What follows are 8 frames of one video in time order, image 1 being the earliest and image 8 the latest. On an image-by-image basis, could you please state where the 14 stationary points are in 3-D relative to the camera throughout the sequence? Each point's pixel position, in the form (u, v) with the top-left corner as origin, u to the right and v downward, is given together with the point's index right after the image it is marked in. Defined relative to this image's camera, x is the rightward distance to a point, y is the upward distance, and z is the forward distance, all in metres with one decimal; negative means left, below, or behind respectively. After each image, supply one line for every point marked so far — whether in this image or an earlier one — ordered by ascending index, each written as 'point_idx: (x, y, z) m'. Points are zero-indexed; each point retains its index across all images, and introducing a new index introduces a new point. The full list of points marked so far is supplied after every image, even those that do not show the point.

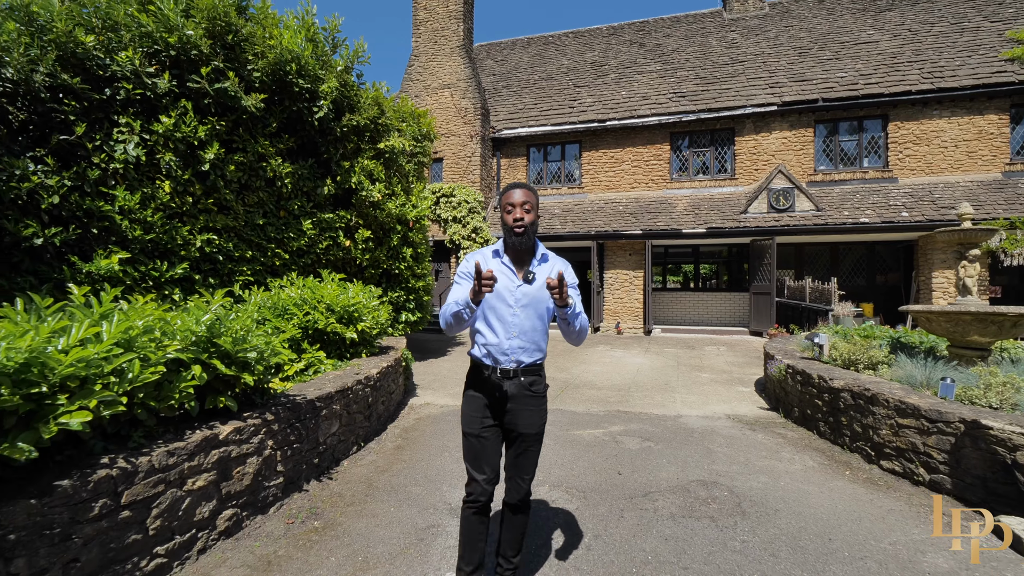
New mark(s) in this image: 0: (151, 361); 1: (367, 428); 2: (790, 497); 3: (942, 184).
0: (-1.8, -0.4, +2.5) m
1: (-1.3, -1.3, +4.6) m
2: (+1.9, -1.4, +3.3) m
3: (+10.3, +2.4, +11.8) m
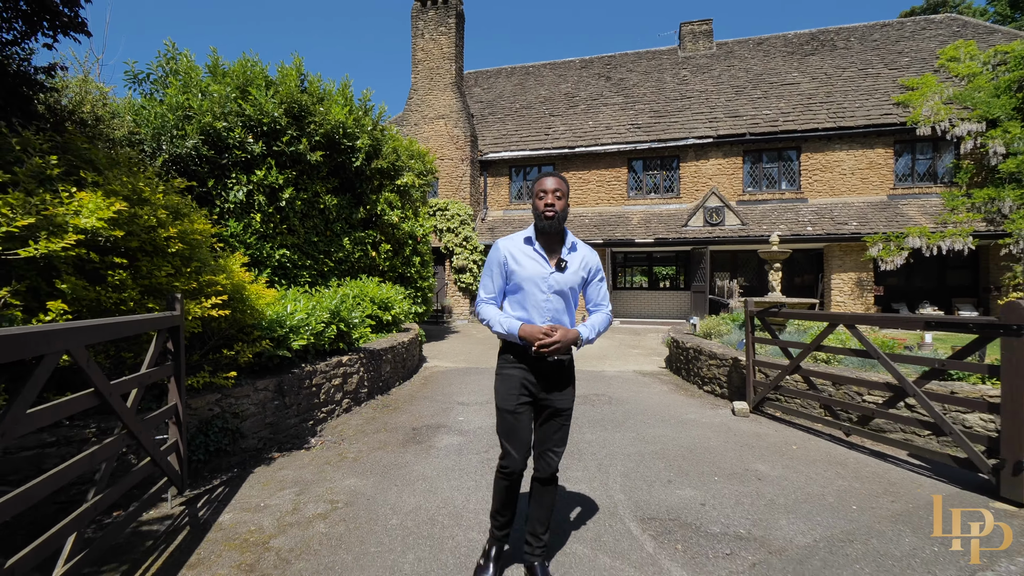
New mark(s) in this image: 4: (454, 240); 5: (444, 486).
0: (-2.0, -0.3, +5.3) m
1: (-1.6, -1.3, +7.3) m
2: (+1.6, -1.4, +6.1) m
3: (+9.8, +2.4, +14.9) m
4: (-1.9, +1.6, +16.0) m
5: (-0.5, -1.3, +3.4) m
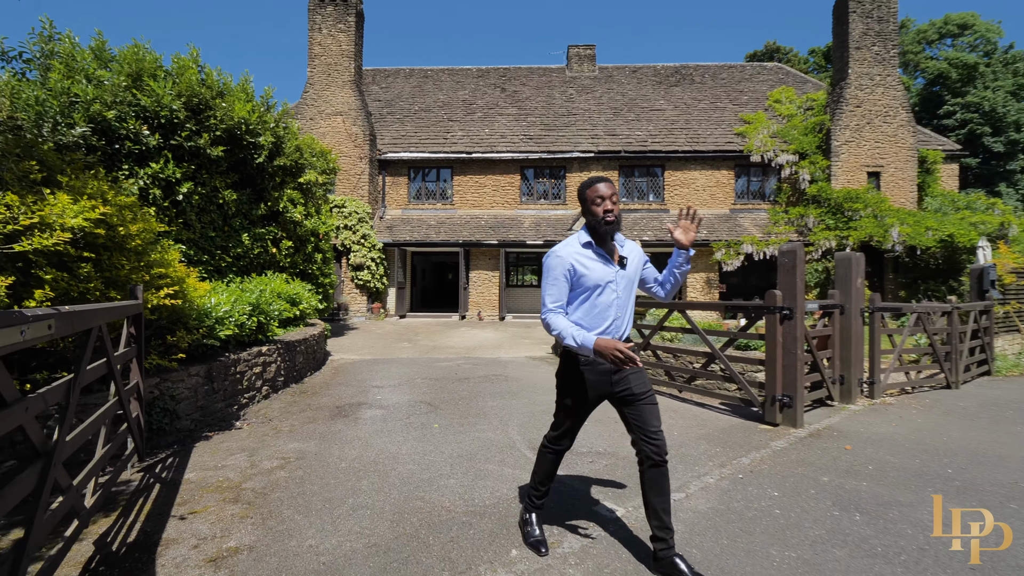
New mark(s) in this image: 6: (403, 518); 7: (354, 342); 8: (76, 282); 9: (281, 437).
0: (-3.1, -0.3, +5.6) m
1: (-3.1, -1.2, +7.7) m
2: (+0.3, -1.3, +7.3) m
3: (+6.5, +2.5, +17.5) m
4: (-5.2, +1.7, +16.2) m
5: (-1.1, -1.3, +4.2) m
6: (-0.6, -1.2, +2.6) m
7: (-3.6, -1.2, +11.3) m
8: (-2.9, 0.0, +3.3) m
9: (-2.0, -1.3, +4.4) m
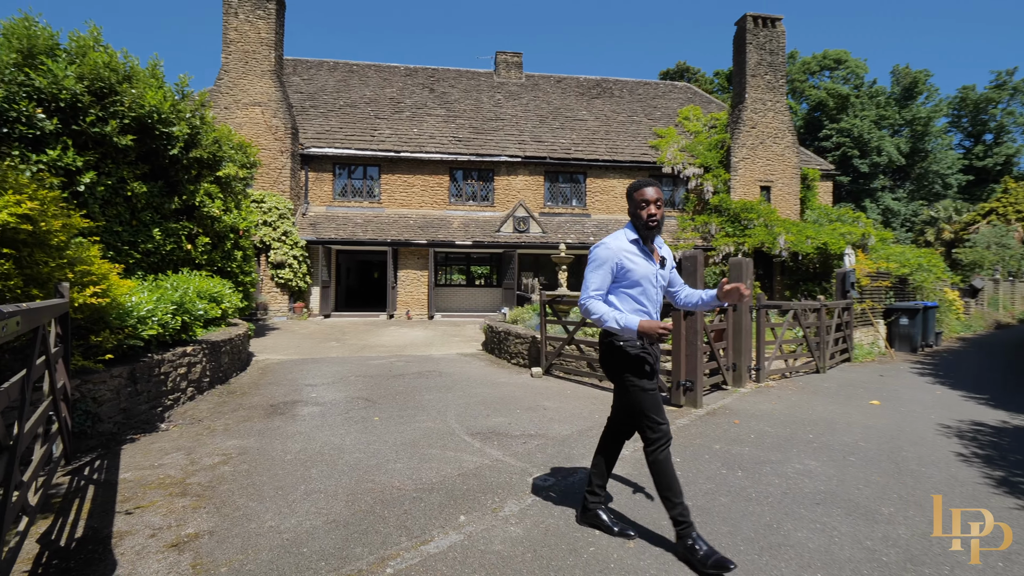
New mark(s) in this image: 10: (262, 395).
0: (-3.8, -0.3, +5.5) m
1: (-4.2, -1.2, +7.5) m
2: (-0.7, -1.3, +7.6) m
3: (+3.9, +2.5, +18.7) m
4: (-7.5, +1.7, +15.6) m
5: (-1.7, -1.3, +4.3) m
6: (-0.9, -1.2, +2.9) m
7: (-5.2, -1.2, +11.0) m
8: (-3.3, +0.1, +3.2) m
9: (-2.6, -1.3, +4.4) m
10: (-3.1, -1.3, +6.1) m
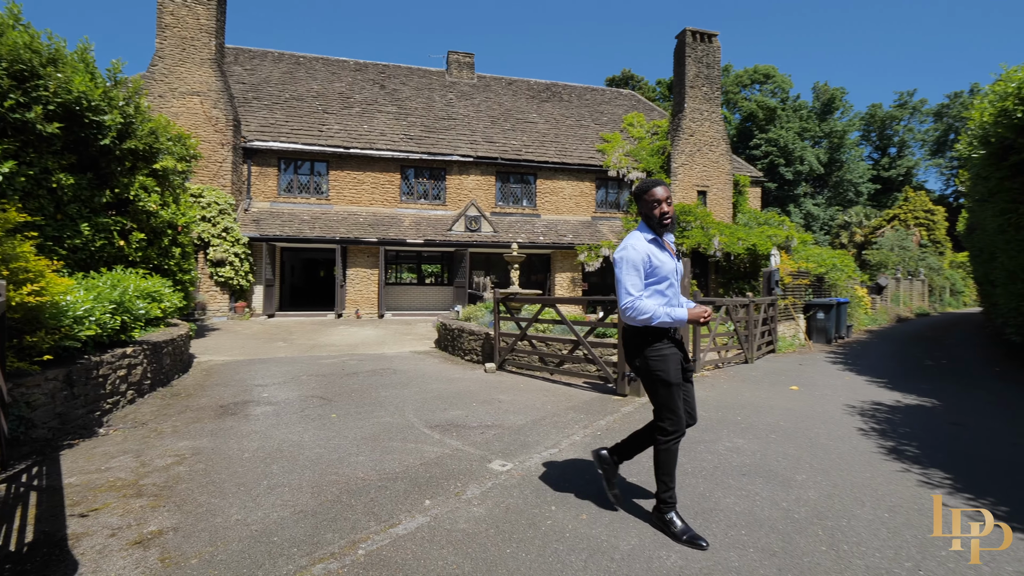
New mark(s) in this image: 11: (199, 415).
0: (-4.3, -0.2, +5.2) m
1: (-4.8, -1.2, +7.3) m
2: (-1.4, -1.3, +7.7) m
3: (+2.0, +2.6, +19.1) m
4: (-9.0, +1.7, +14.9) m
5: (-2.0, -1.2, +4.3) m
6: (-1.1, -1.2, +2.9) m
7: (-6.2, -1.2, +10.6) m
8: (-3.6, +0.1, +3.0) m
9: (-3.0, -1.3, +4.3) m
10: (-3.6, -1.3, +5.9) m
11: (-3.2, -1.3, +5.0) m
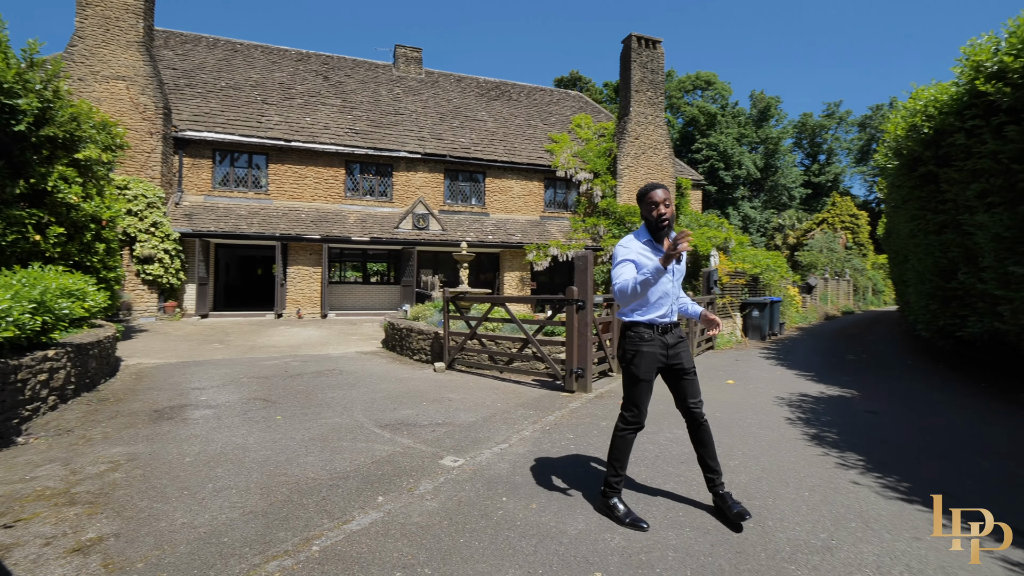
0: (-4.8, -0.2, +4.9) m
1: (-5.6, -1.1, +6.8) m
2: (-2.2, -1.2, +7.6) m
3: (0.0, +2.6, +19.3) m
4: (-10.5, +1.8, +14.0) m
5: (-2.5, -1.2, +4.2) m
6: (-1.4, -1.2, +2.9) m
7: (-7.3, -1.1, +10.0) m
8: (-3.8, +0.1, +2.8) m
9: (-3.4, -1.3, +4.1) m
10: (-4.2, -1.3, +5.6) m
11: (-3.7, -1.3, +4.8) m
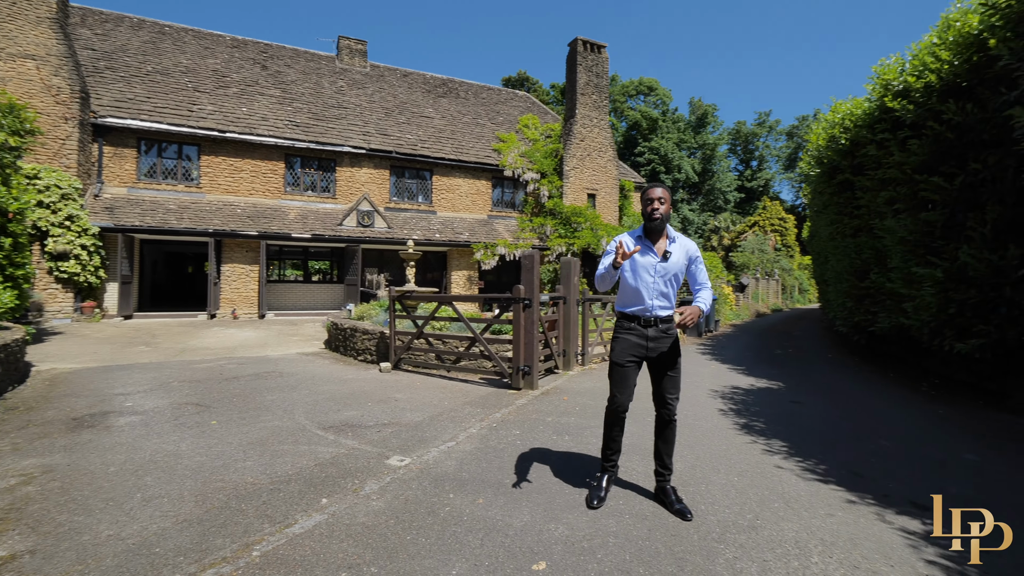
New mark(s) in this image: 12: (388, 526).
0: (-5.3, -0.2, +4.4) m
1: (-6.3, -1.1, +6.3) m
2: (-3.0, -1.2, +7.3) m
3: (-2.0, +2.7, +19.3) m
4: (-11.9, +1.8, +12.9) m
5: (-2.9, -1.2, +3.9) m
6: (-1.7, -1.2, +2.8) m
7: (-8.3, -1.1, +9.3) m
8: (-4.1, +0.1, +2.4) m
9: (-3.8, -1.3, +3.7) m
10: (-4.8, -1.3, +5.2) m
11: (-4.1, -1.3, +4.4) m
12: (-0.6, -1.2, +2.5) m
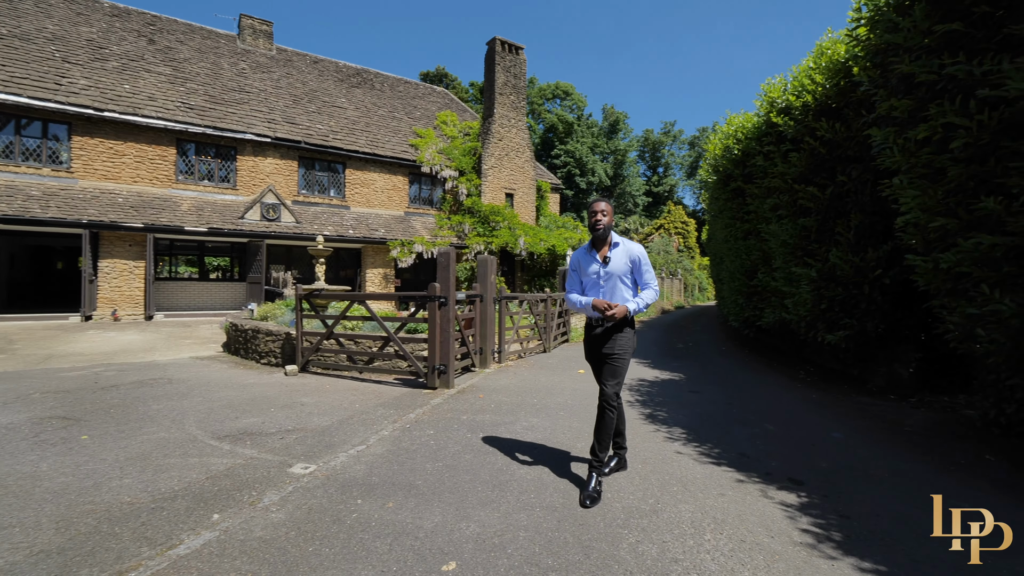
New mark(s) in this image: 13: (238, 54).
0: (-6.0, -0.2, +3.5) m
1: (-7.2, -1.1, +5.1) m
2: (-4.2, -1.2, +6.7) m
3: (-5.1, +2.7, +18.7) m
4: (-13.9, +1.9, +10.7) m
5: (-3.5, -1.2, +3.4) m
6: (-2.2, -1.2, +2.5) m
7: (-9.7, -1.1, +7.8) m
8: (-4.5, +0.1, +1.7) m
9: (-4.4, -1.2, +3.0) m
10: (-5.6, -1.2, +4.3) m
11: (-4.8, -1.2, +3.7) m
12: (-1.1, -1.2, +2.3) m
13: (-10.4, +8.9, +18.9) m
